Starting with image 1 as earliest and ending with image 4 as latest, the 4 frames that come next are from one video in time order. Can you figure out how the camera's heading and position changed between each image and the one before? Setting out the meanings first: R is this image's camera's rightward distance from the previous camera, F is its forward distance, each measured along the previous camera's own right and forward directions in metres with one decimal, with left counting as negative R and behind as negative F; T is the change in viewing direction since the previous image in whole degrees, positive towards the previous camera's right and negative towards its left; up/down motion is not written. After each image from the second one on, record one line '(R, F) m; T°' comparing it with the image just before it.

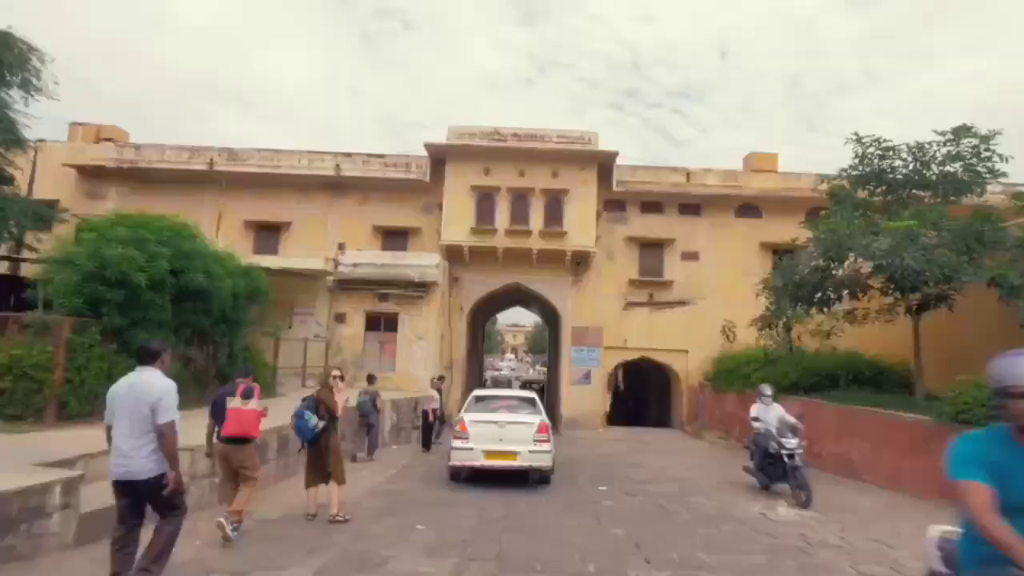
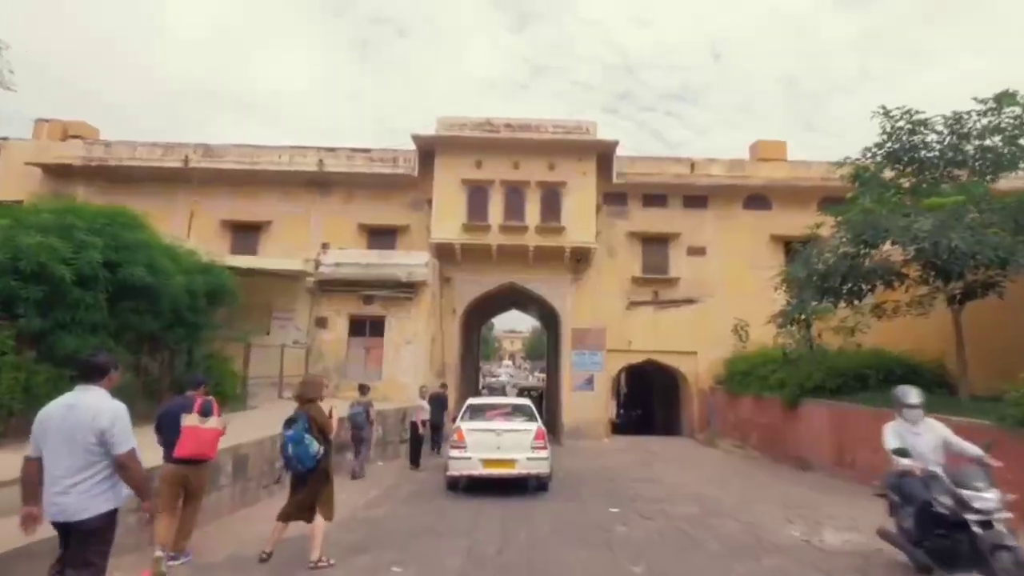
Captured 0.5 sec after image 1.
(0.0, +1.3) m; 0°
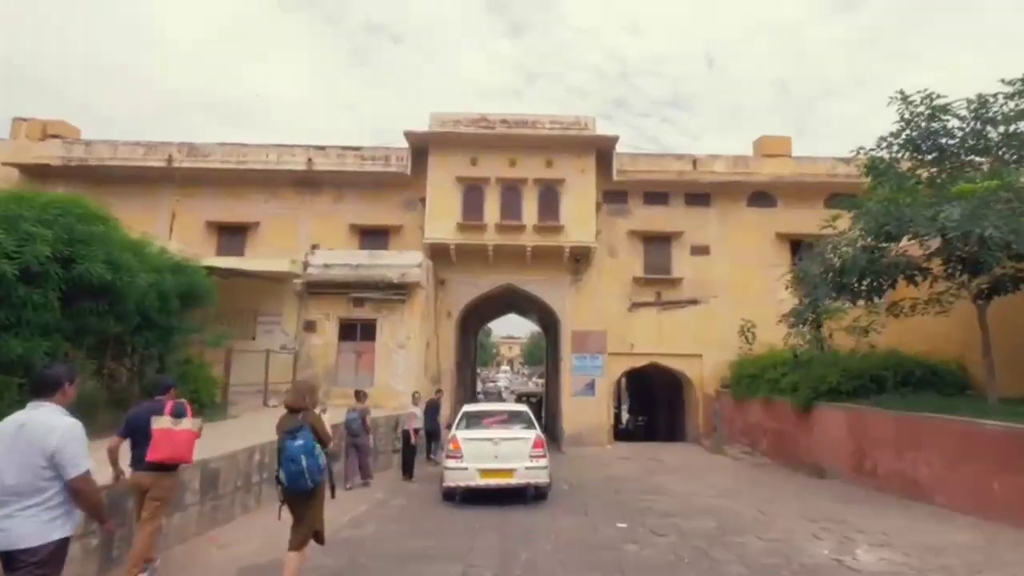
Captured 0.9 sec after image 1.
(0.0, +0.7) m; 0°
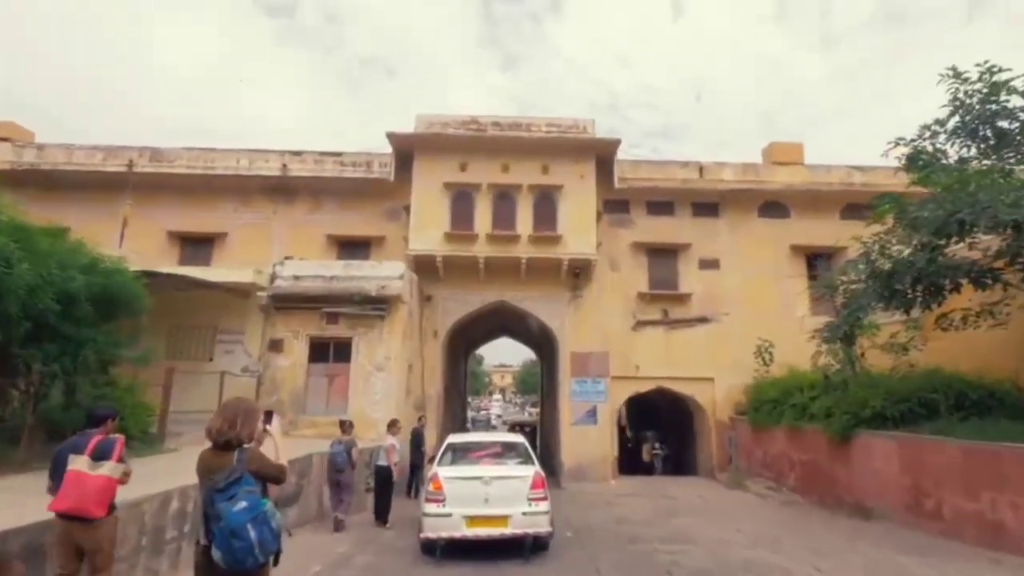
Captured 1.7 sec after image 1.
(0.0, +1.6) m; +1°
